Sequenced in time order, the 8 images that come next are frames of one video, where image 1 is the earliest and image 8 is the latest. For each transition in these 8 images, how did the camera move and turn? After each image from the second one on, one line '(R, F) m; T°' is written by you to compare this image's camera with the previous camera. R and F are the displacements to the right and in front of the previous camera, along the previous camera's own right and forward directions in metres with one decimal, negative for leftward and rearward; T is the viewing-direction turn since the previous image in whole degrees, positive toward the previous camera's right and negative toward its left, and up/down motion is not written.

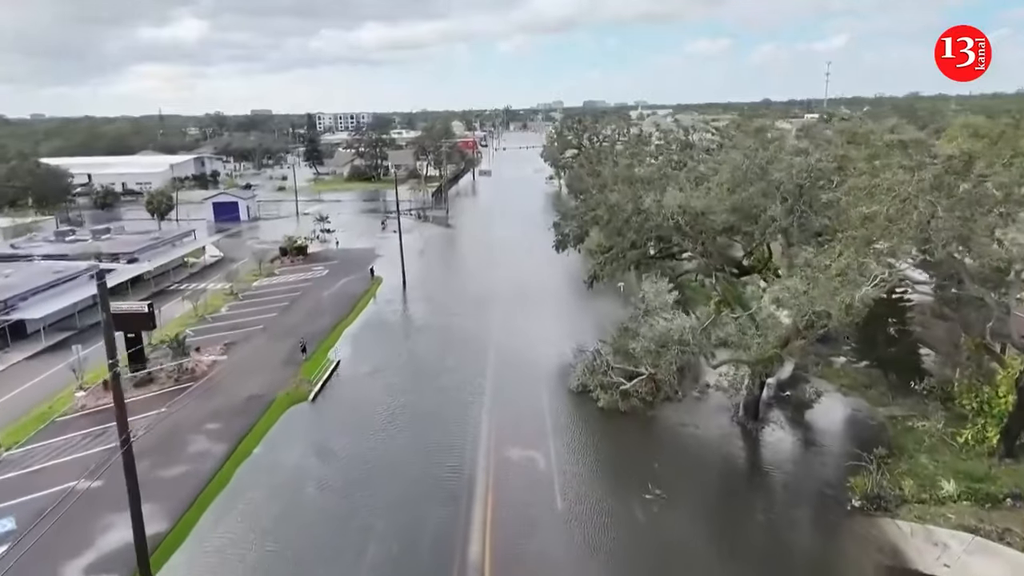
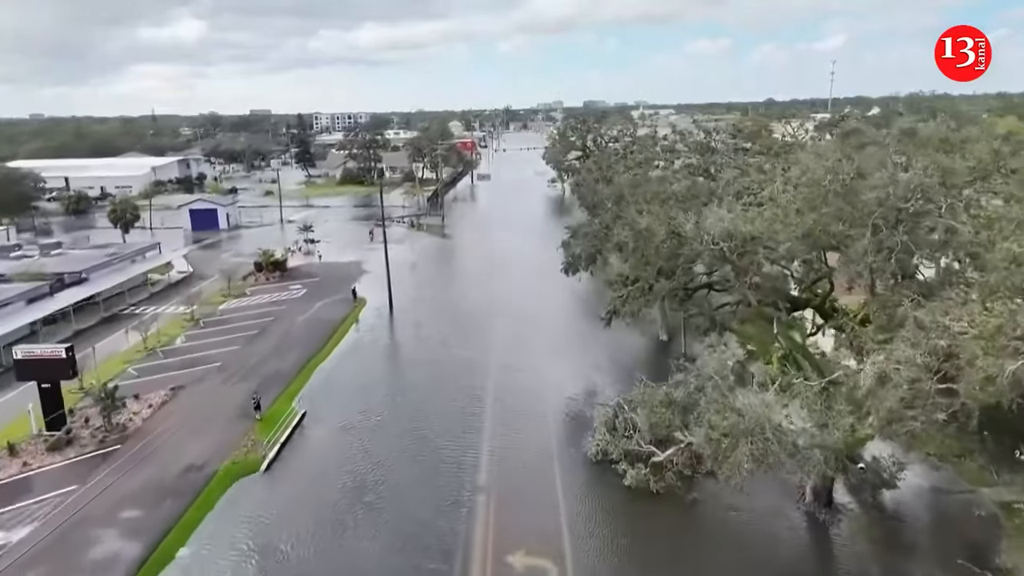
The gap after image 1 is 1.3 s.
(0.0, +3.3) m; 0°
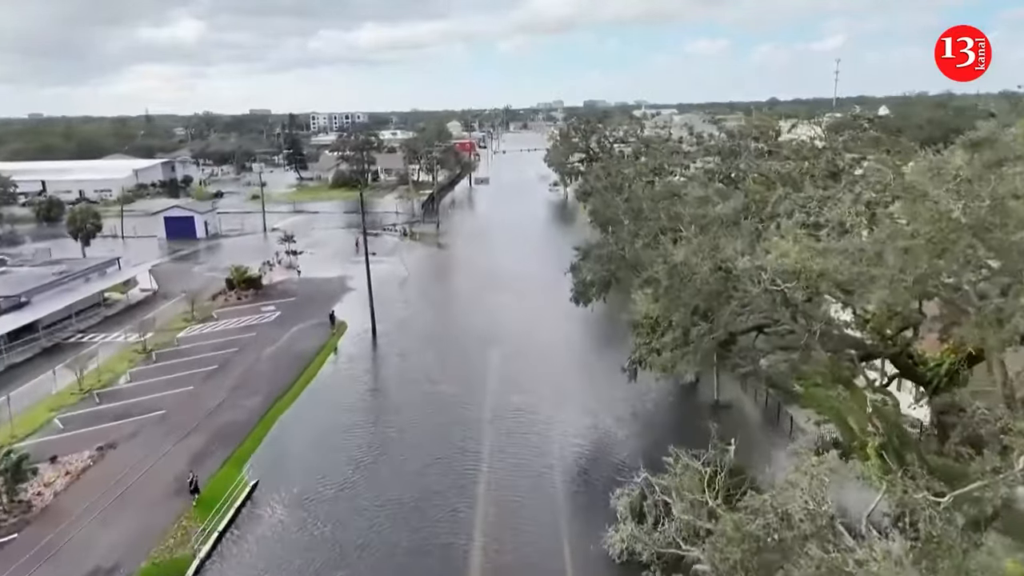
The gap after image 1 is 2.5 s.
(0.0, +2.9) m; 0°
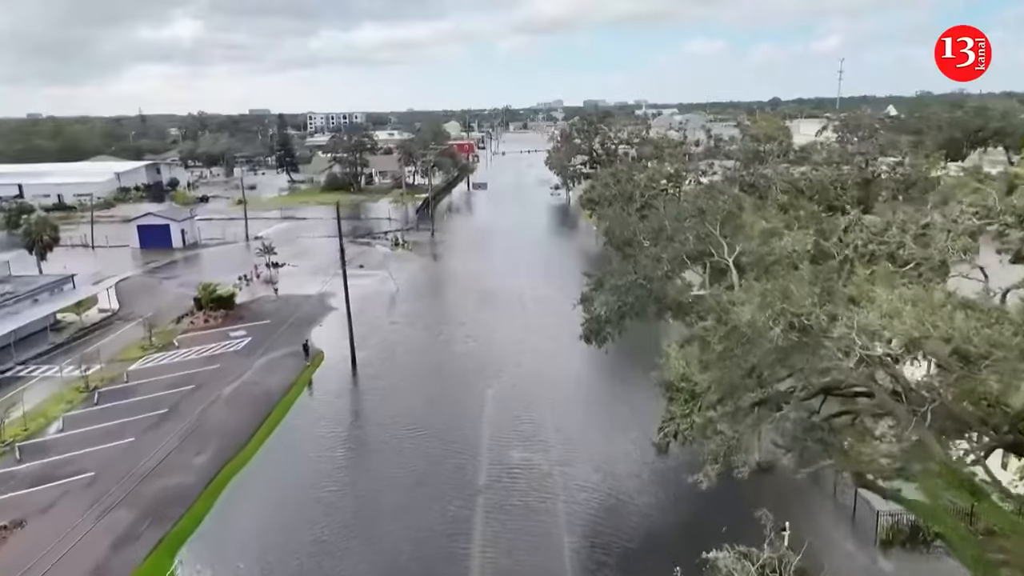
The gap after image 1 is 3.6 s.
(0.0, +2.6) m; 0°
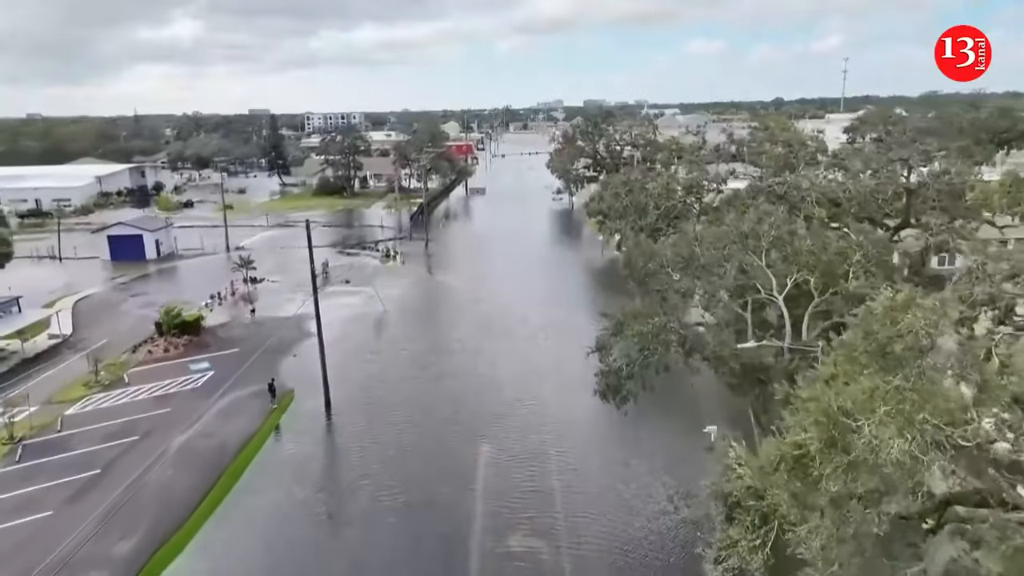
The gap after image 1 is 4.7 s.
(0.0, +2.6) m; 0°
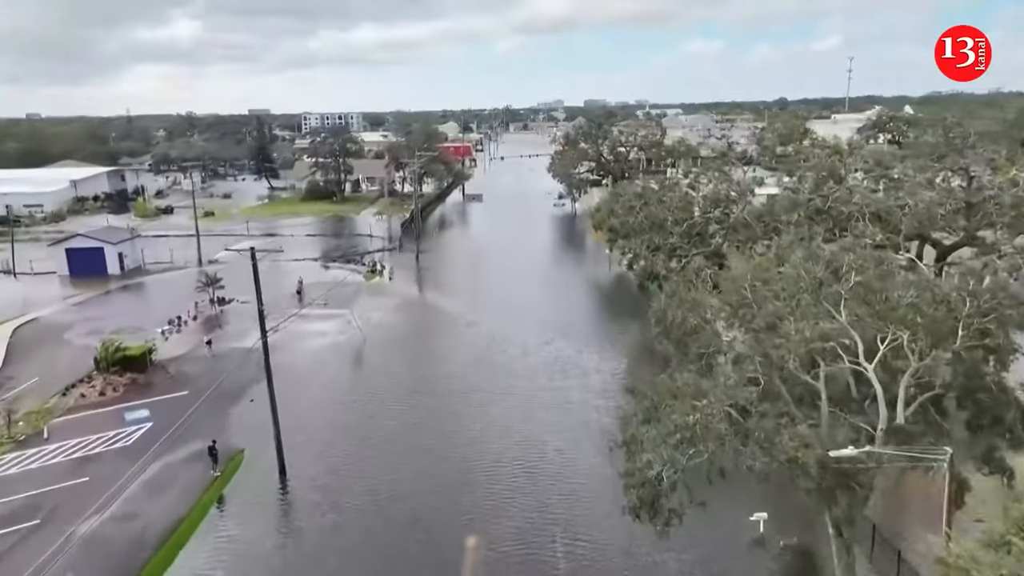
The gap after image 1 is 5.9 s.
(+0.1, +3.0) m; 0°
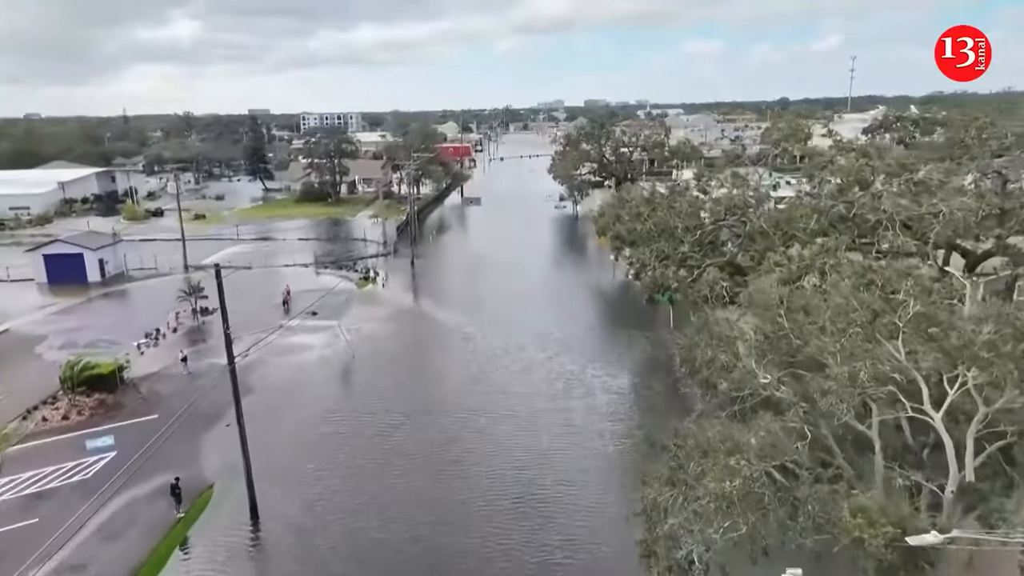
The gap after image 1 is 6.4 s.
(0.0, +1.3) m; 0°
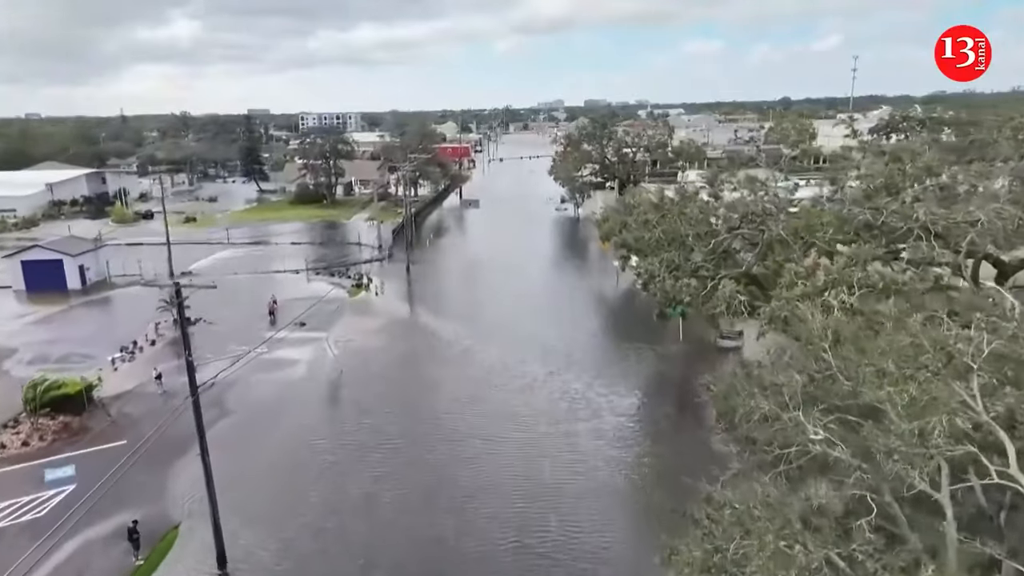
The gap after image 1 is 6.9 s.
(0.0, +1.3) m; 0°
